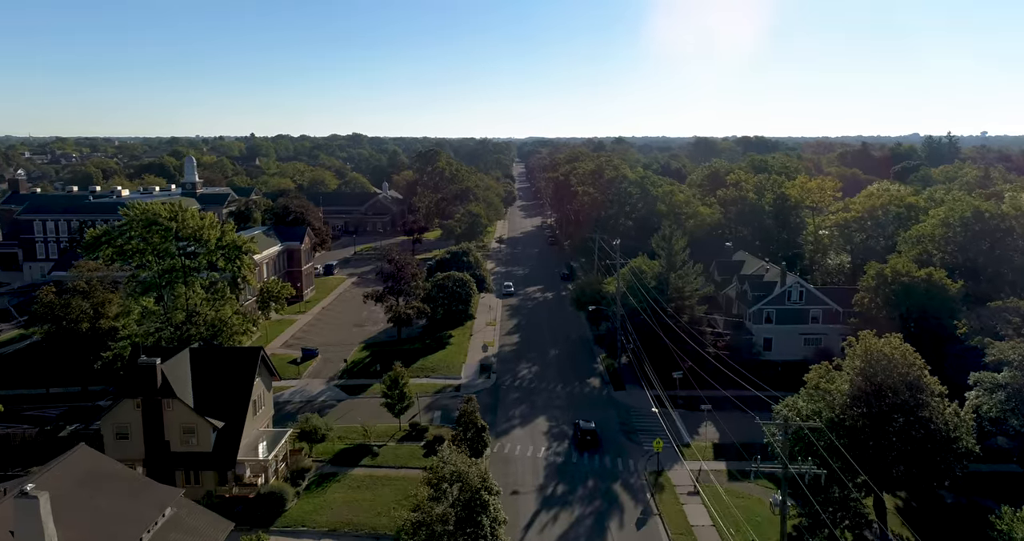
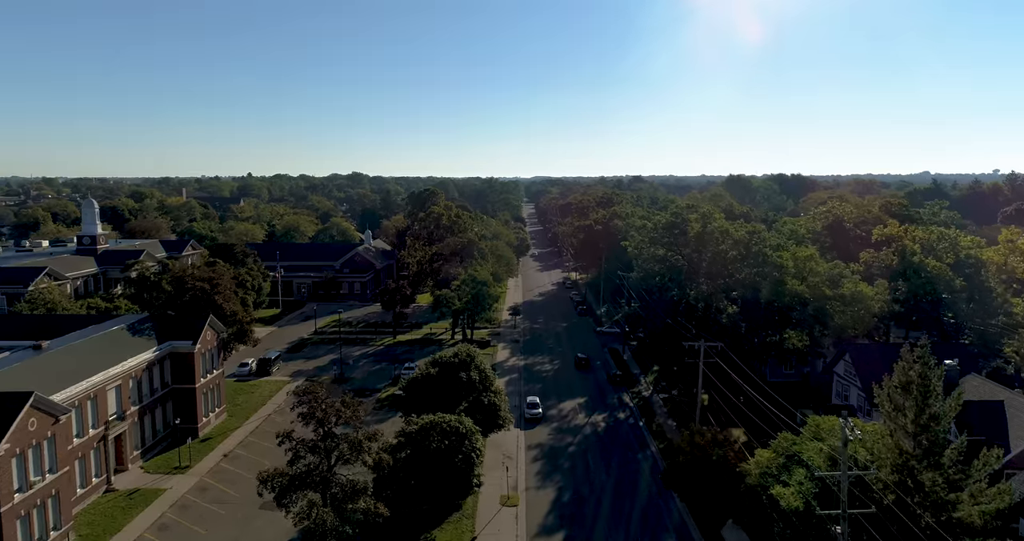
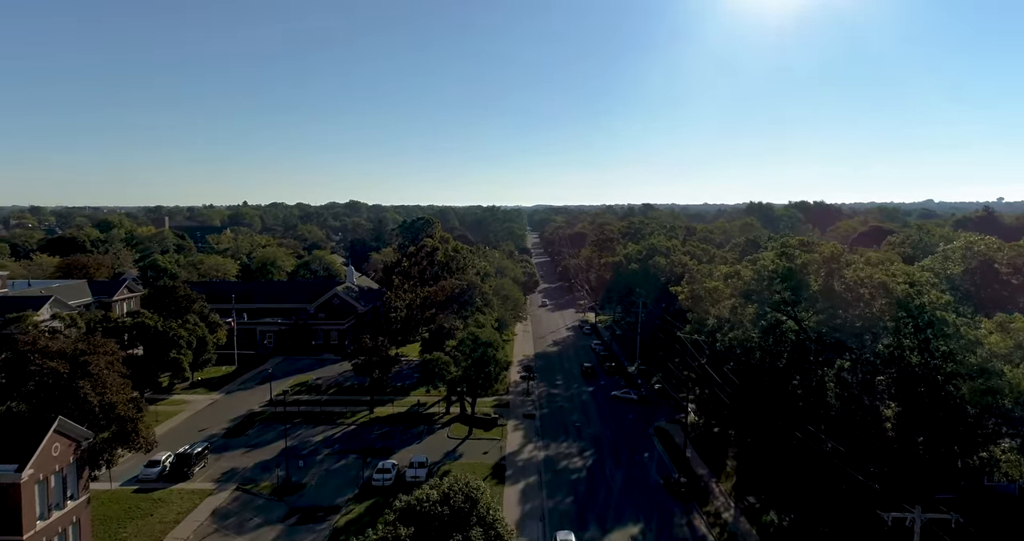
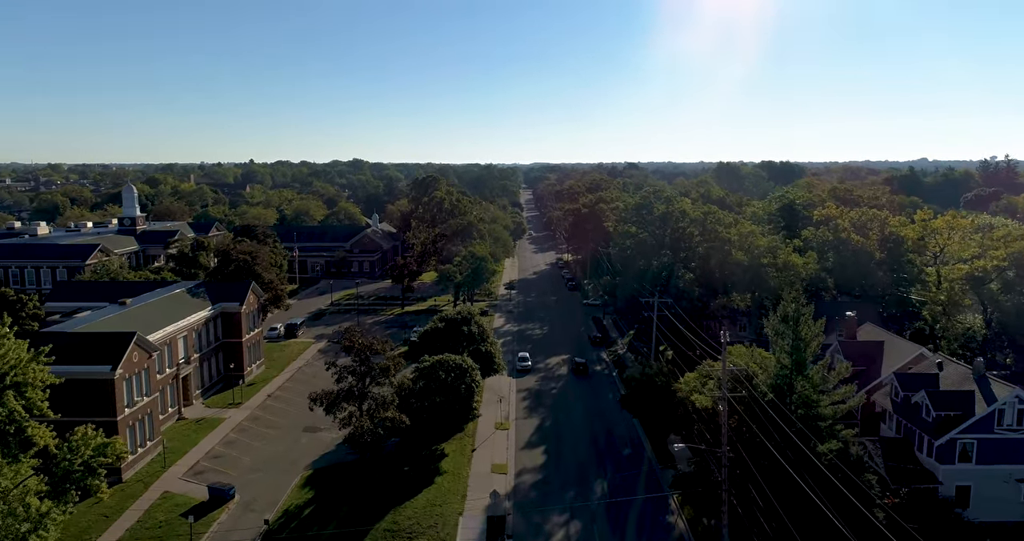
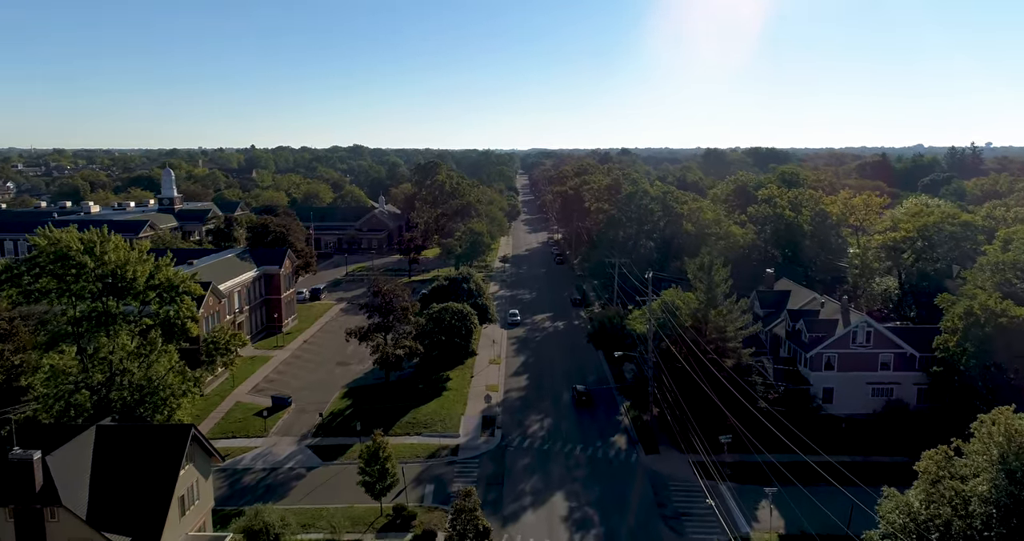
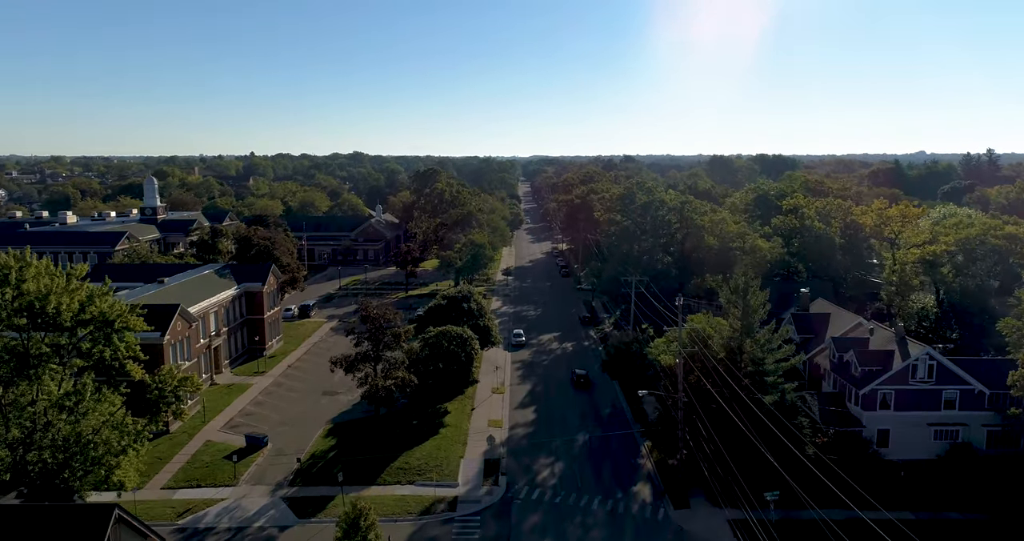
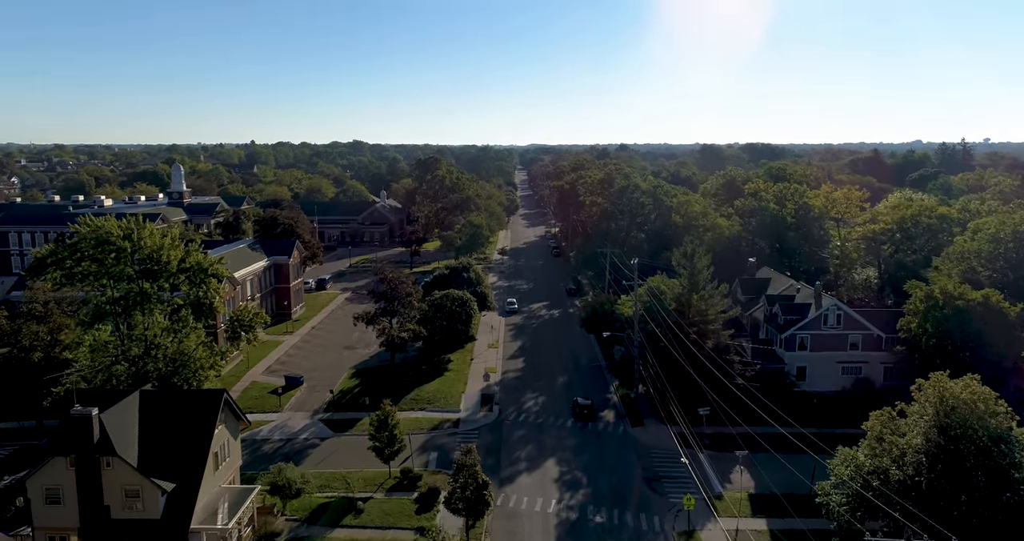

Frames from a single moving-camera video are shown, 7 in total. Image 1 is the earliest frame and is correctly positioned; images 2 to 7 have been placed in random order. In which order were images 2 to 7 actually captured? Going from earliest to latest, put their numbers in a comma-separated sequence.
7, 5, 6, 4, 2, 3
